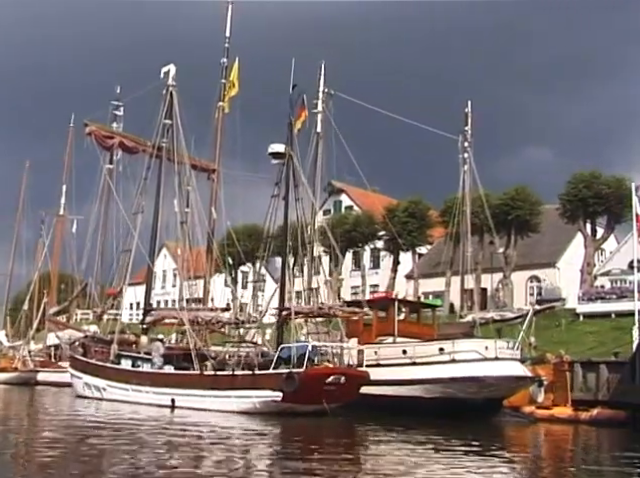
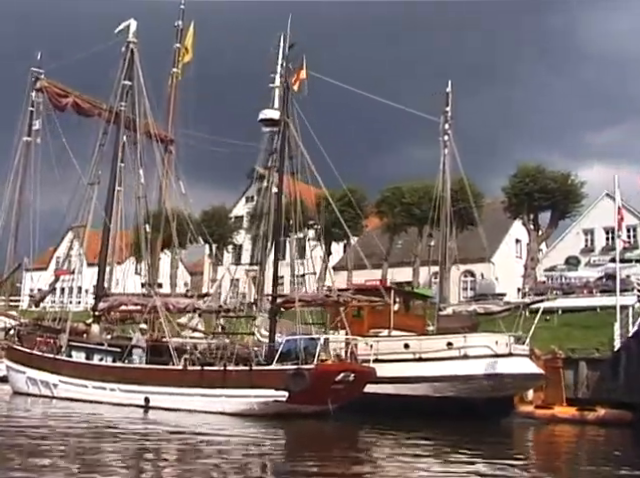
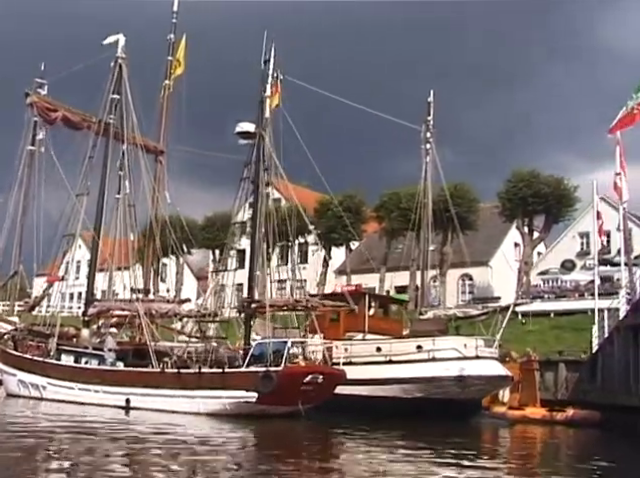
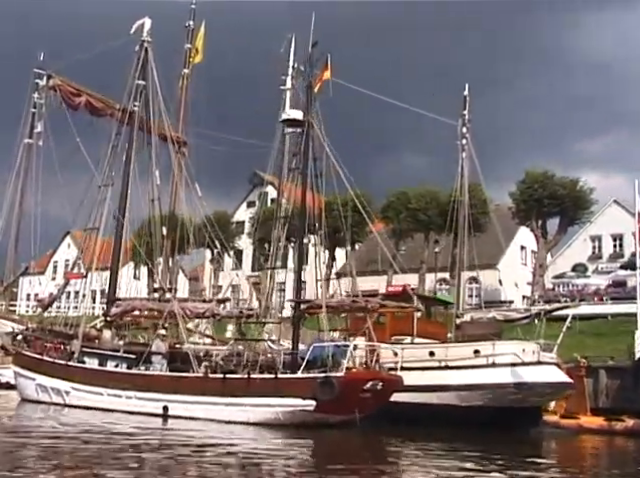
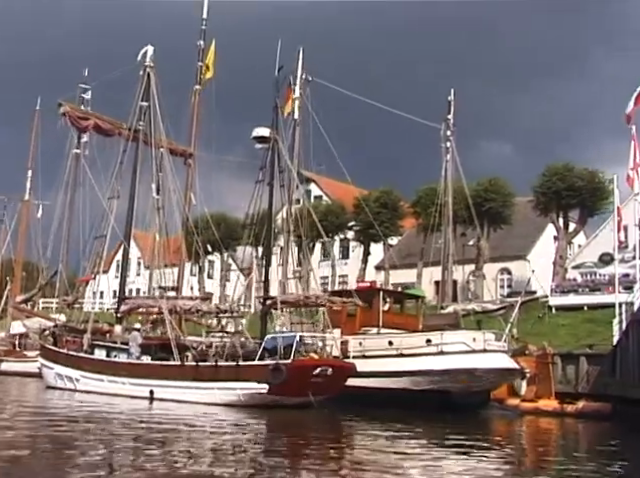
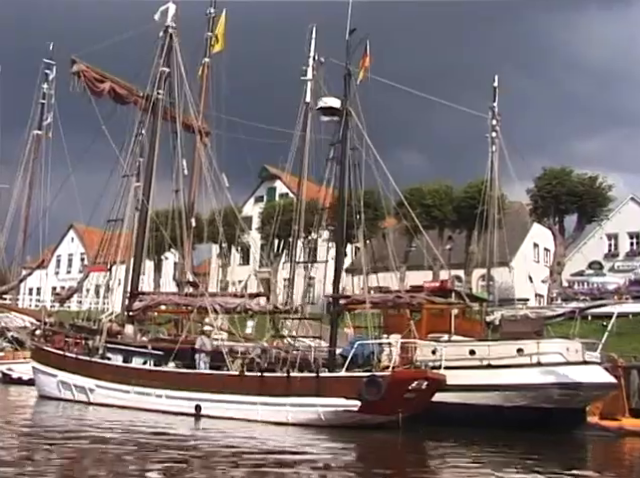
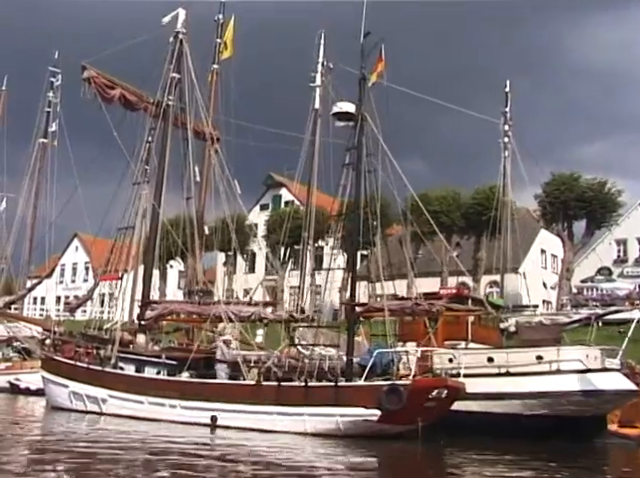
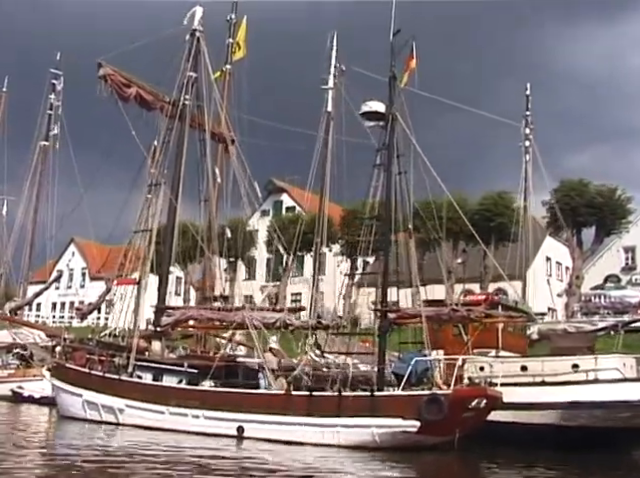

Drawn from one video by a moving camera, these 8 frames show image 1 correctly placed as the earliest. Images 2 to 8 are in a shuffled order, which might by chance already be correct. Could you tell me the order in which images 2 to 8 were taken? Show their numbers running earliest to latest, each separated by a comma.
5, 3, 2, 4, 6, 7, 8
